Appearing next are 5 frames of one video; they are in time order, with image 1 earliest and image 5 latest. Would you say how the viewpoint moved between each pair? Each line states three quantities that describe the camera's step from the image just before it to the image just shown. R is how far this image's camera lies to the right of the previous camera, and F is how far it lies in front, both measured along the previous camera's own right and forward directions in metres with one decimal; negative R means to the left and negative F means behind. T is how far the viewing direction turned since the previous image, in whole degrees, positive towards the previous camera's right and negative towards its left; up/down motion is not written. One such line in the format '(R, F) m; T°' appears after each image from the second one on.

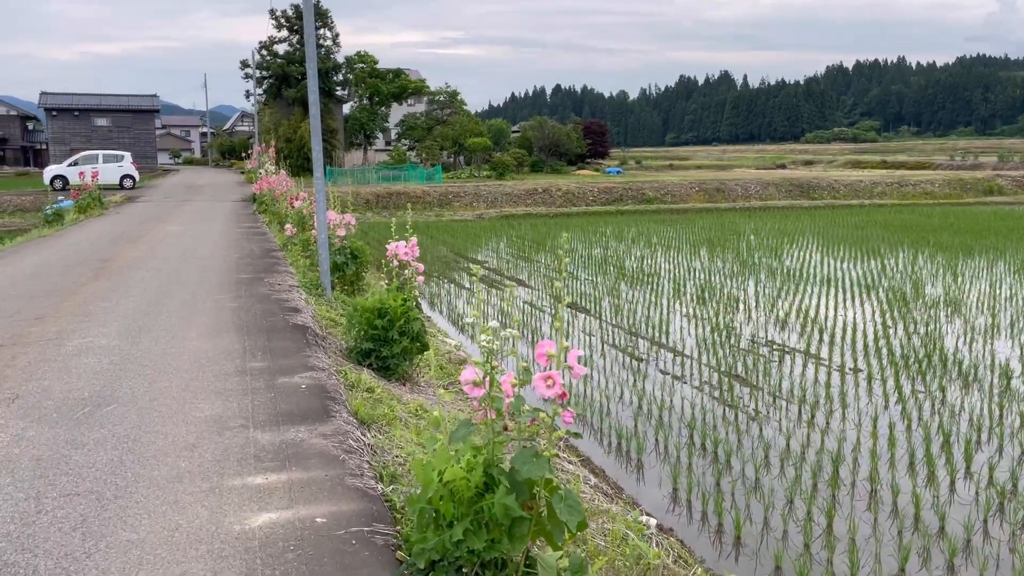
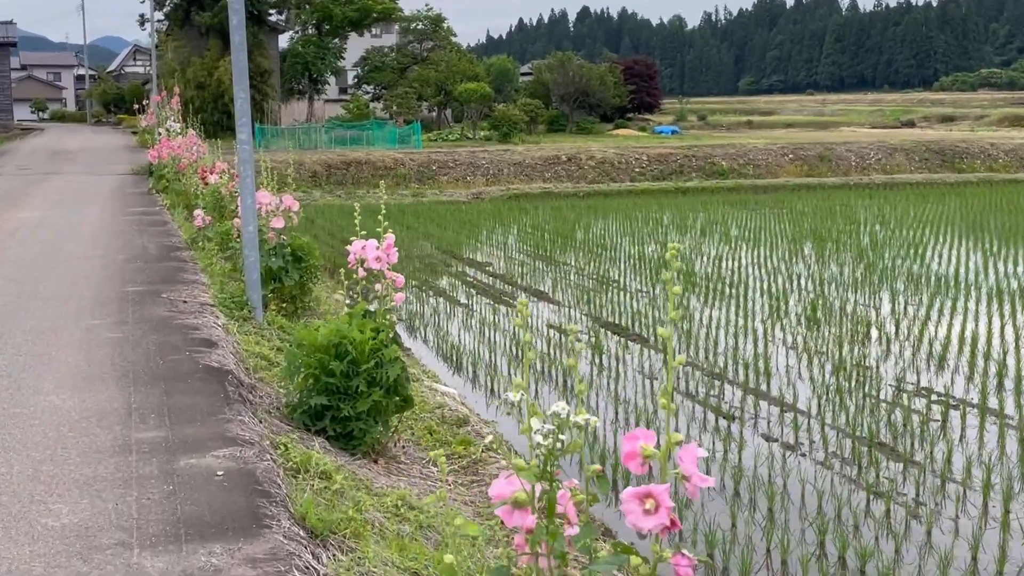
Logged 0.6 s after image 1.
(-0.3, +2.2) m; +3°
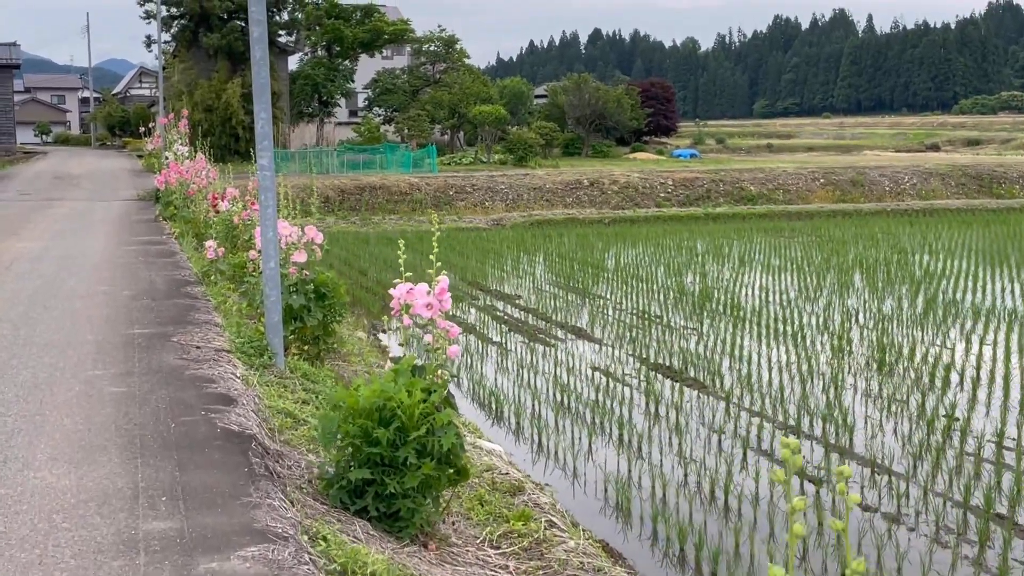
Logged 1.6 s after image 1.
(-0.2, +0.6) m; 0°
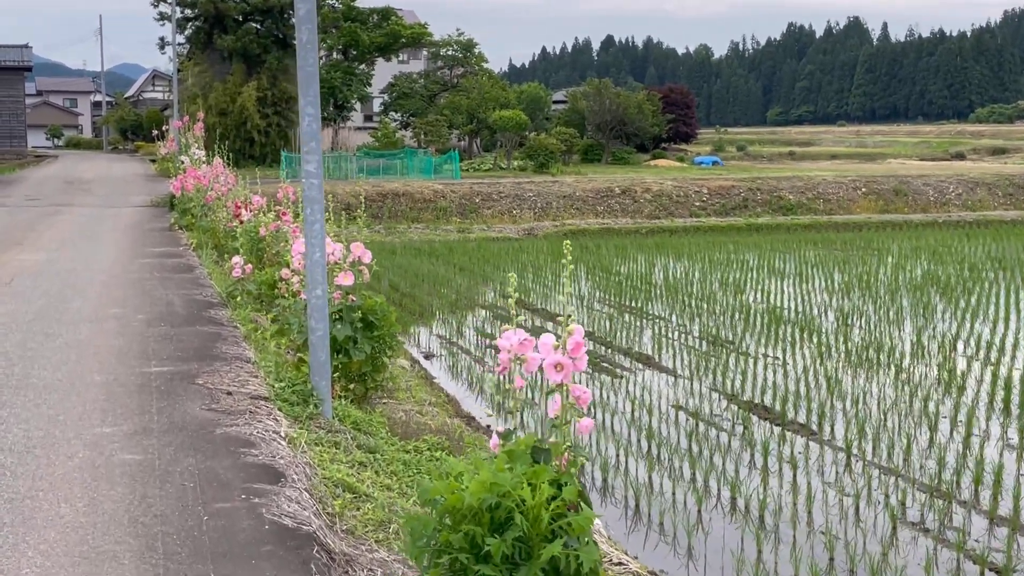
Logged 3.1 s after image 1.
(-0.4, +1.0) m; -1°
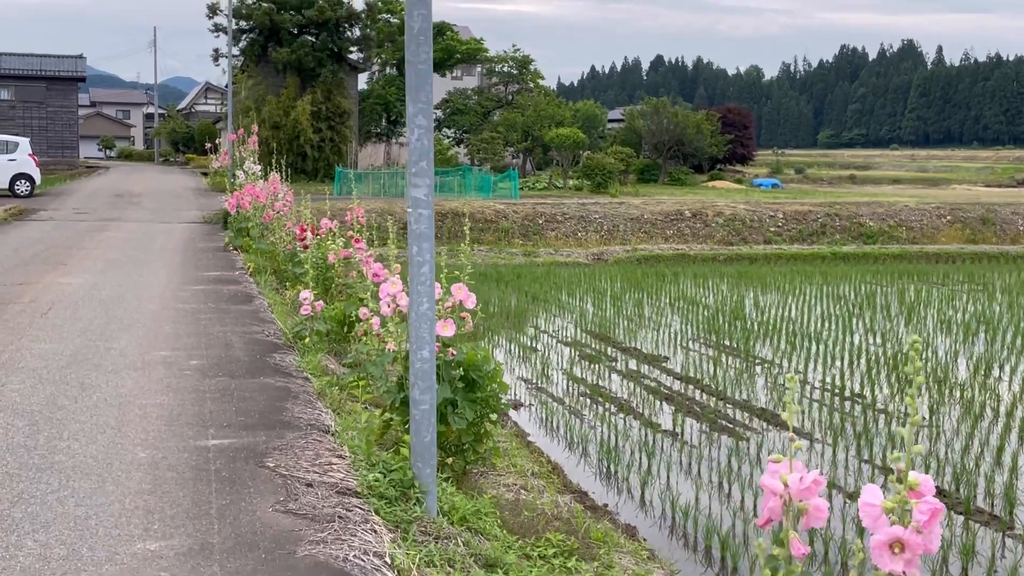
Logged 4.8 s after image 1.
(-0.4, +1.0) m; -2°
